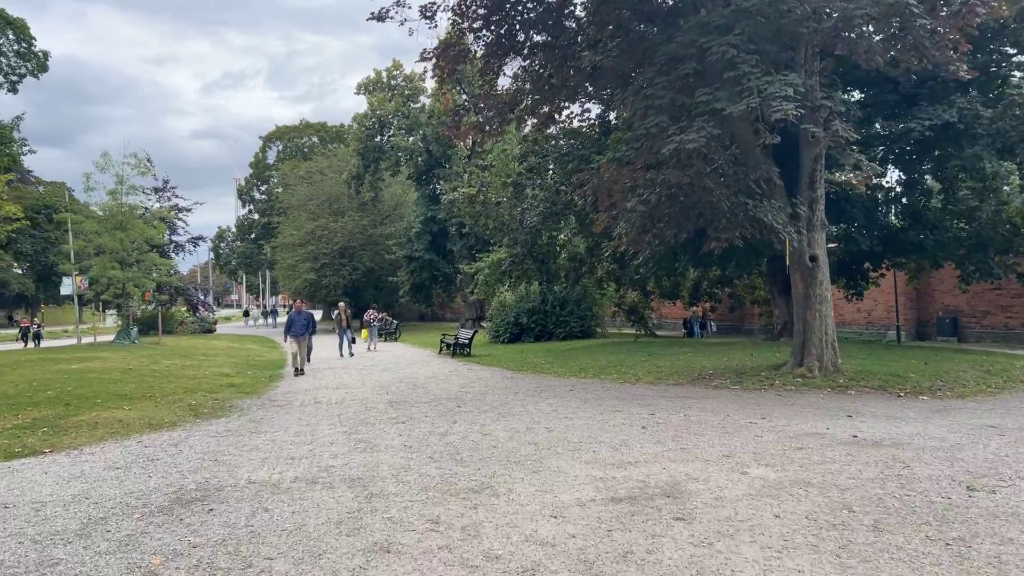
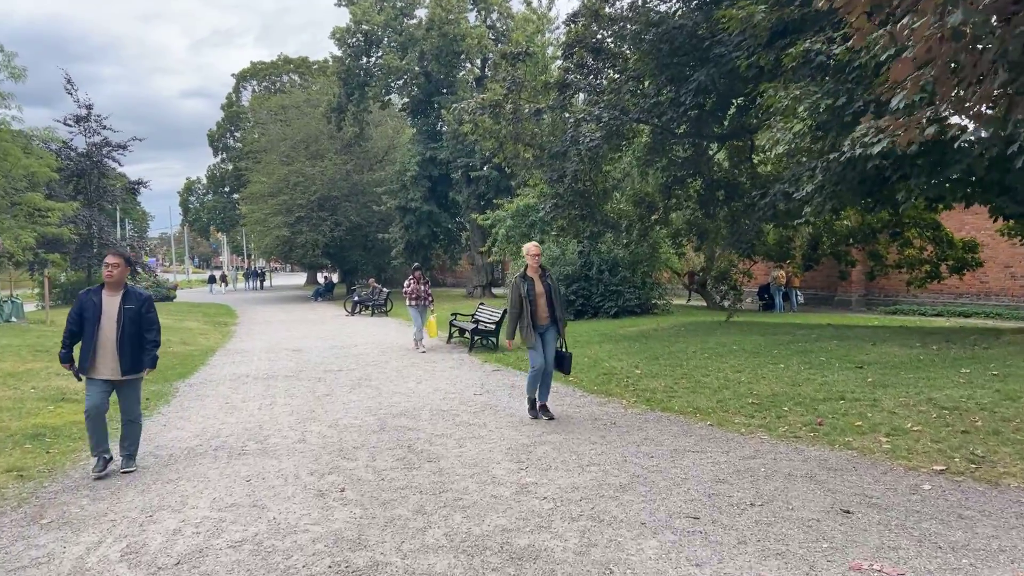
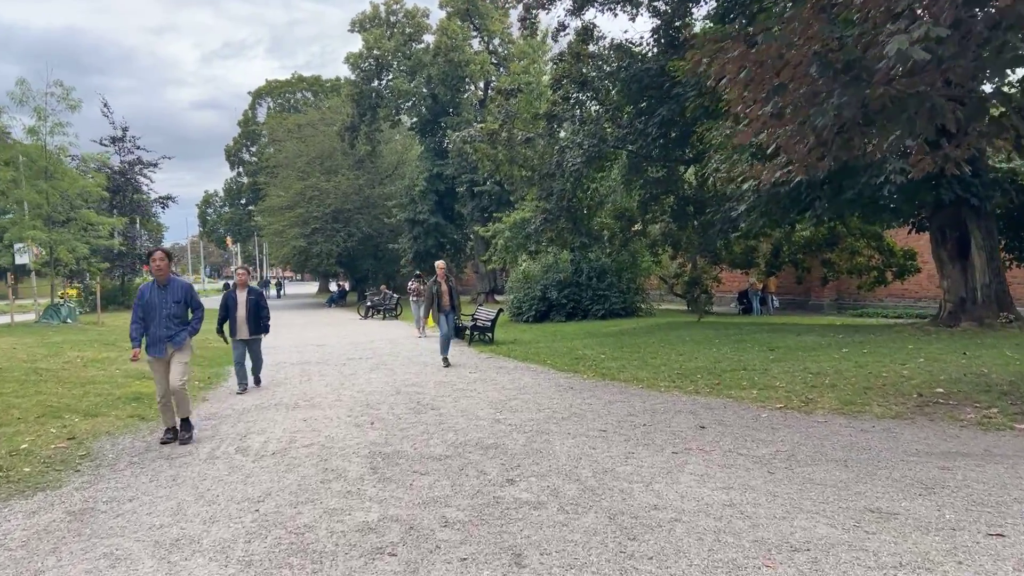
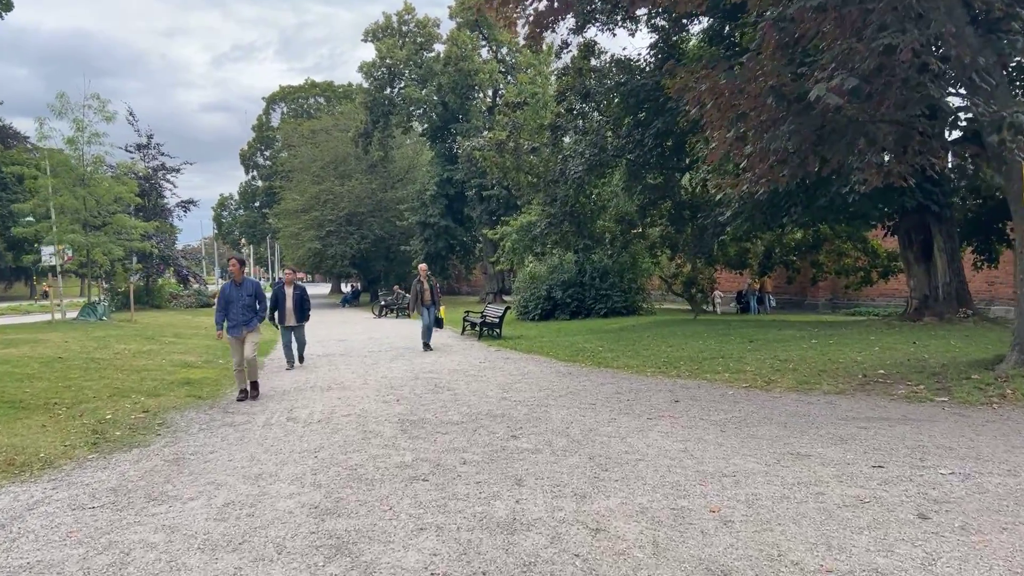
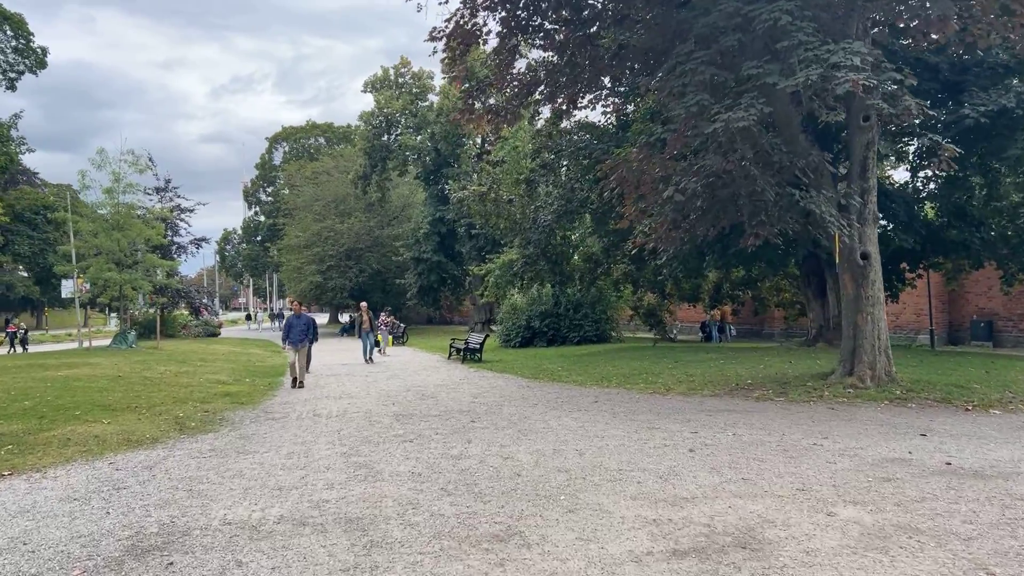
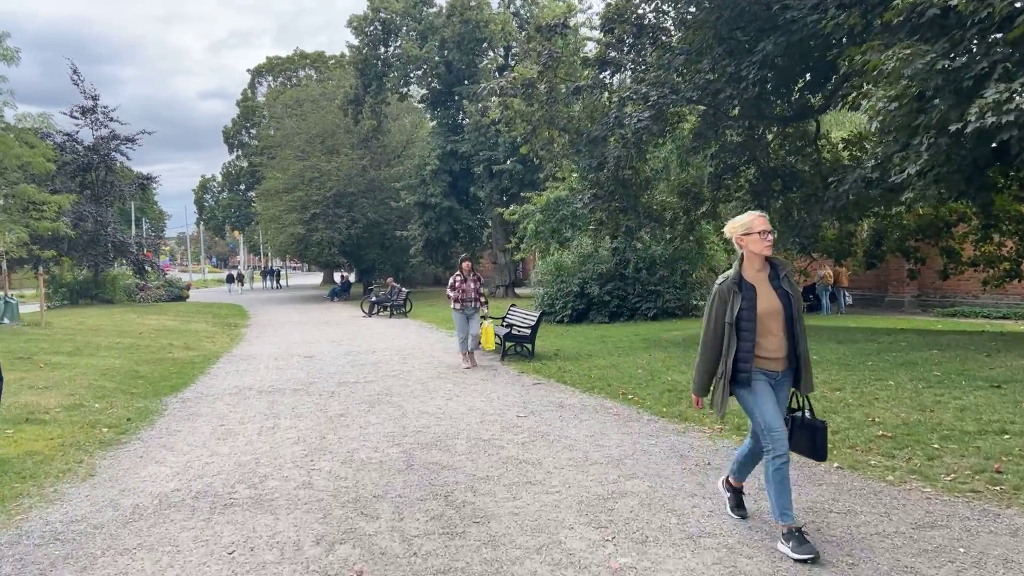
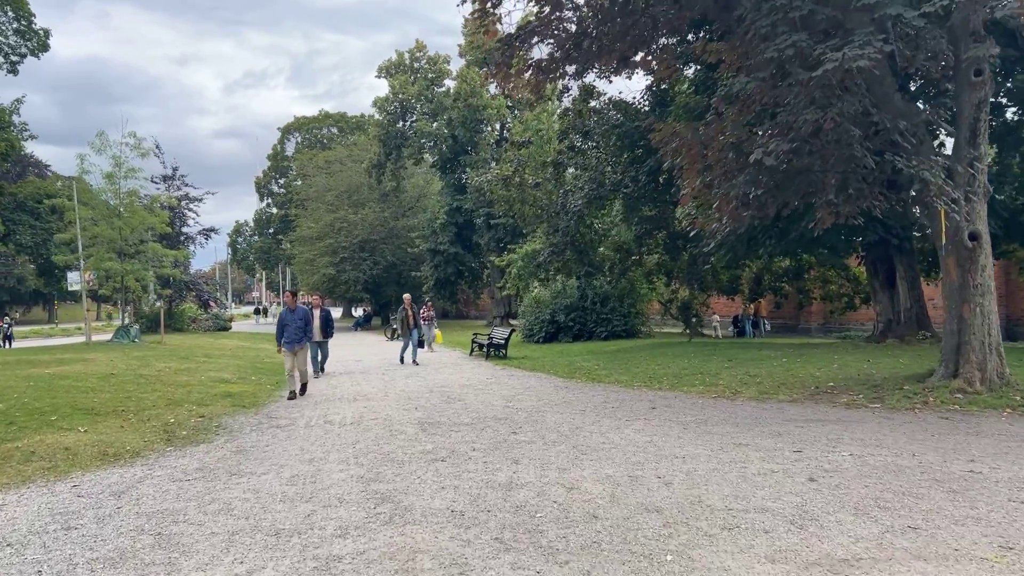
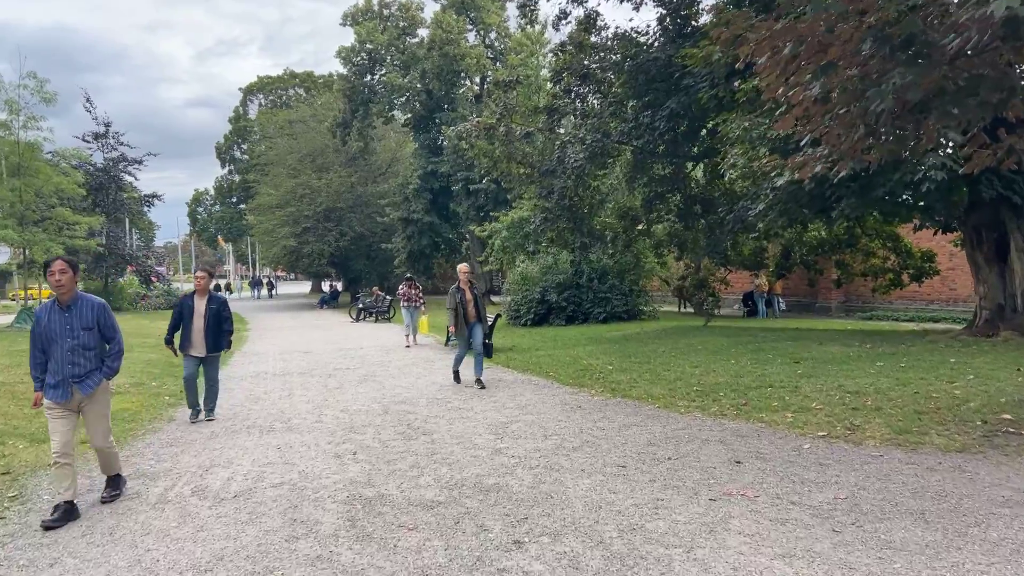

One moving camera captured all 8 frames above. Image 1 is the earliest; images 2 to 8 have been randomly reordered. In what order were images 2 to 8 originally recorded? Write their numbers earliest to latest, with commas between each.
5, 7, 4, 3, 8, 2, 6
